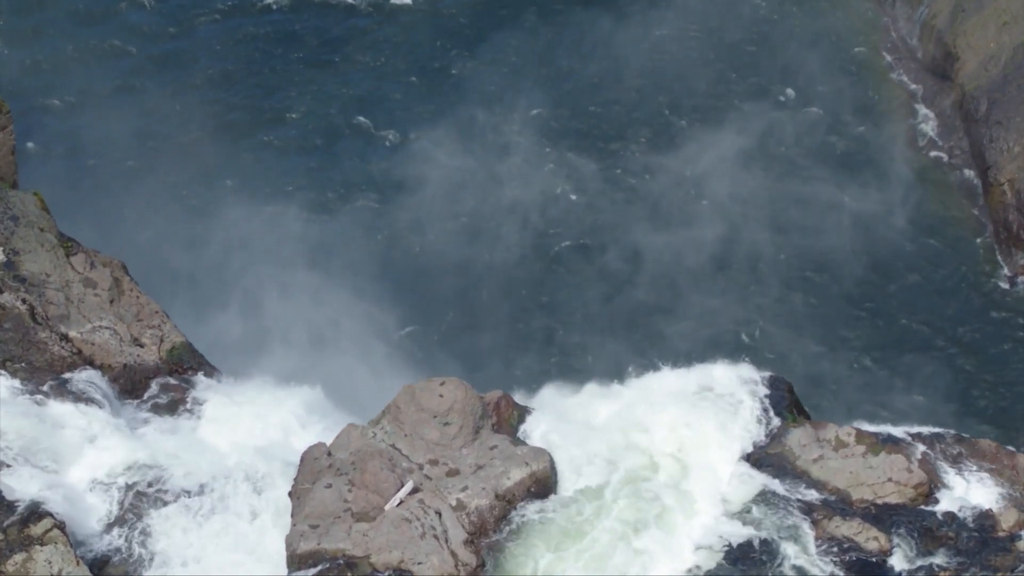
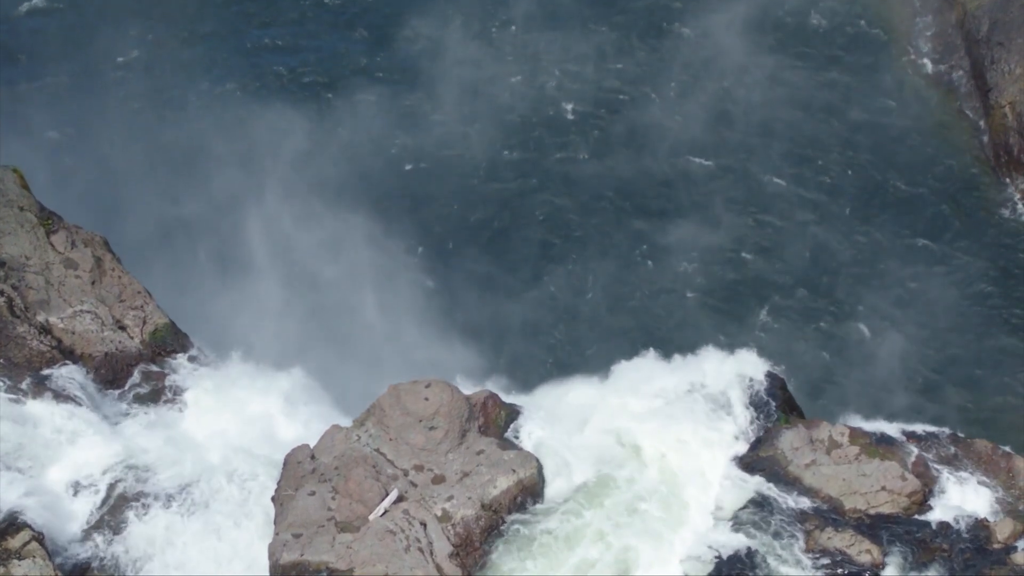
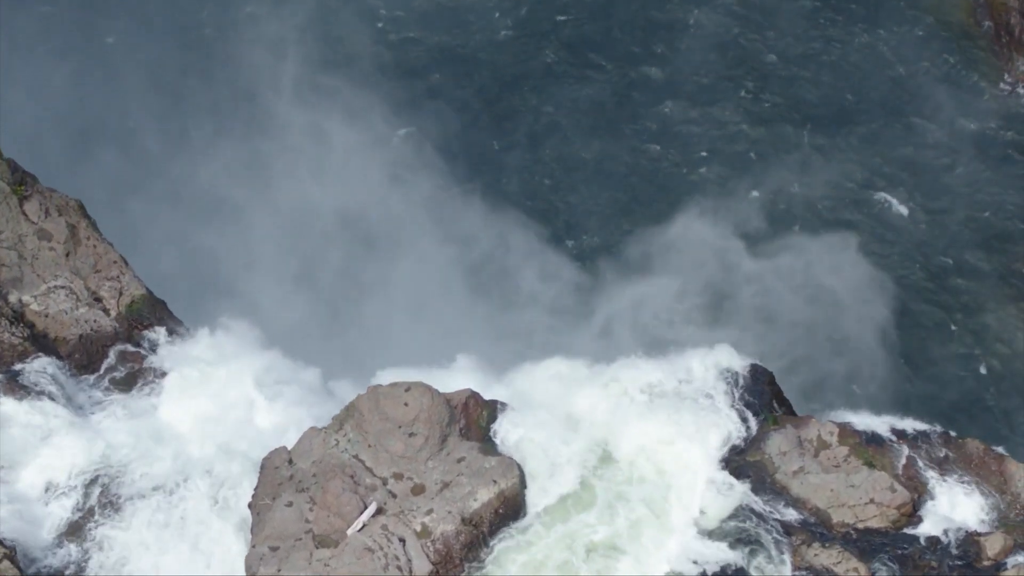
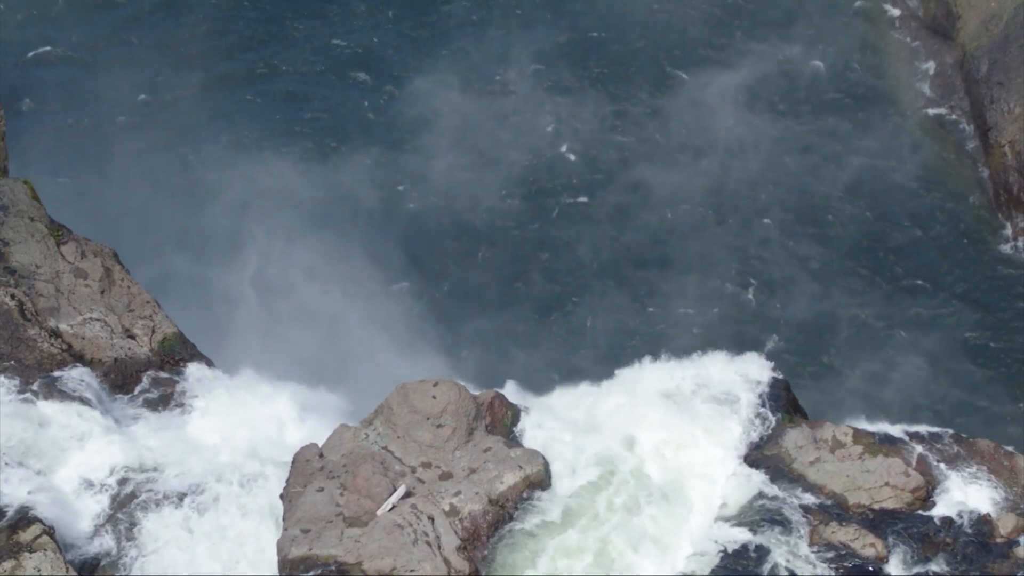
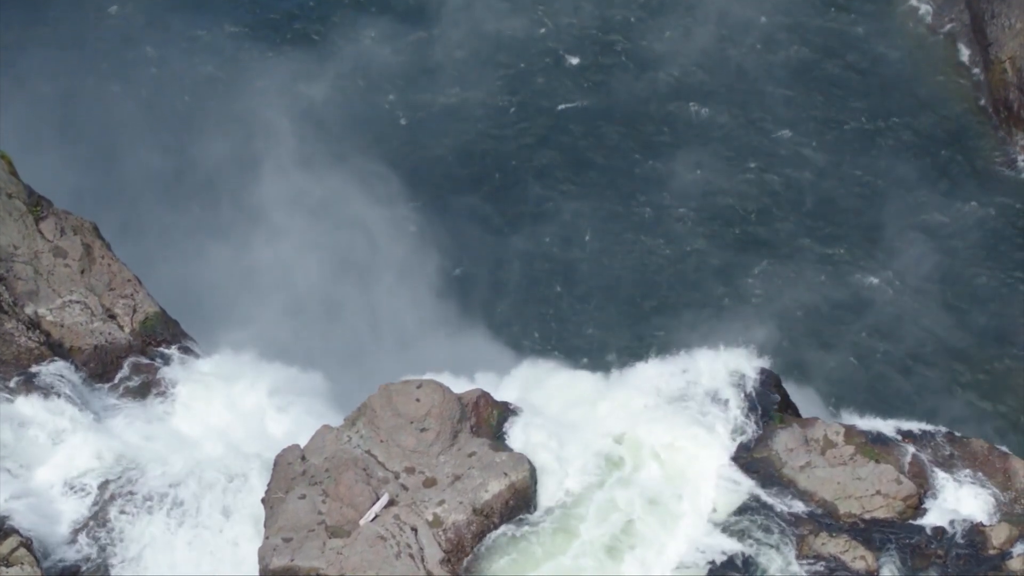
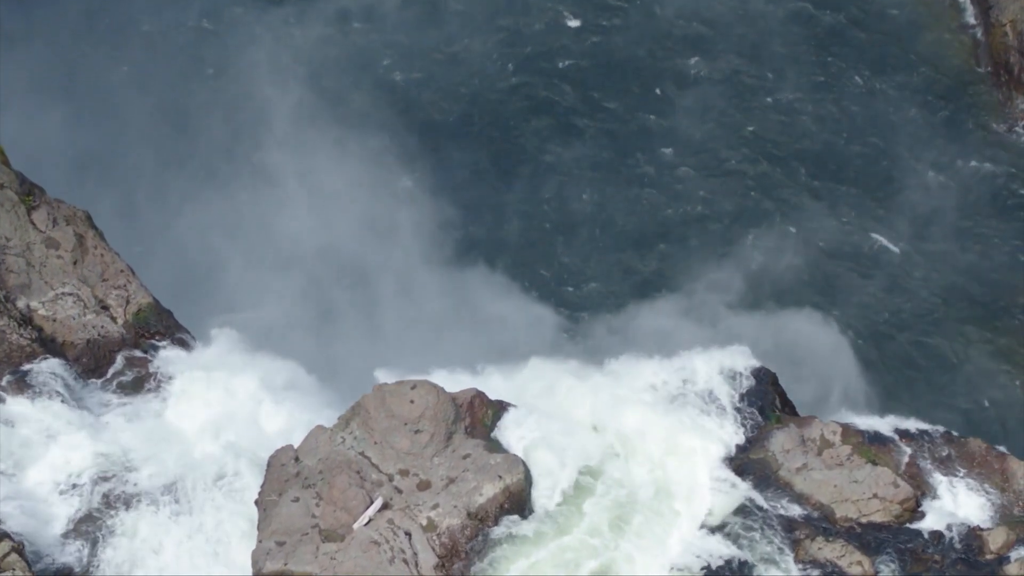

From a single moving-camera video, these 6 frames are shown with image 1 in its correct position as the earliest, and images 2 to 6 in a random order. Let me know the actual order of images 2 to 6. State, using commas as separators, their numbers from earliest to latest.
4, 2, 5, 6, 3
